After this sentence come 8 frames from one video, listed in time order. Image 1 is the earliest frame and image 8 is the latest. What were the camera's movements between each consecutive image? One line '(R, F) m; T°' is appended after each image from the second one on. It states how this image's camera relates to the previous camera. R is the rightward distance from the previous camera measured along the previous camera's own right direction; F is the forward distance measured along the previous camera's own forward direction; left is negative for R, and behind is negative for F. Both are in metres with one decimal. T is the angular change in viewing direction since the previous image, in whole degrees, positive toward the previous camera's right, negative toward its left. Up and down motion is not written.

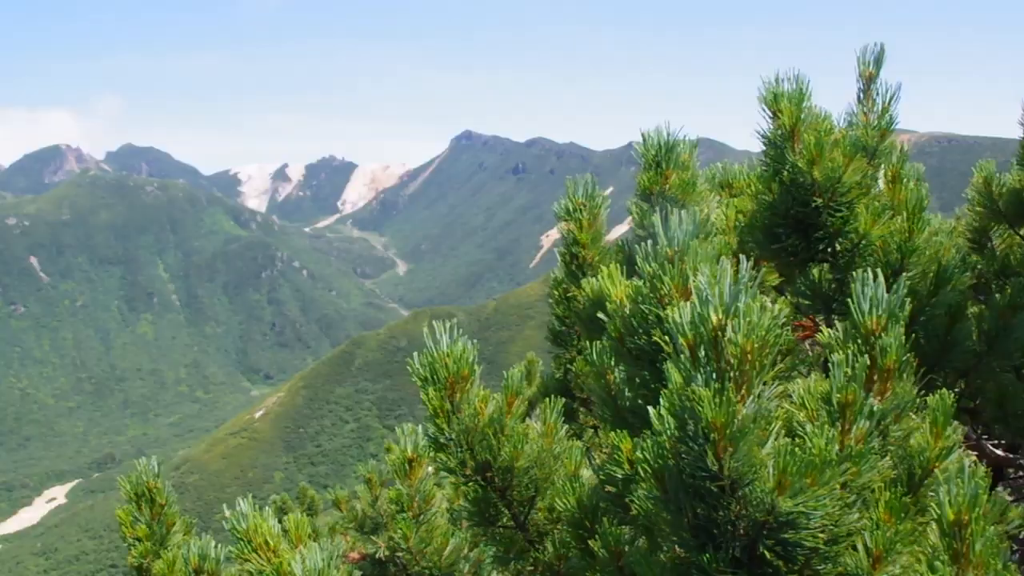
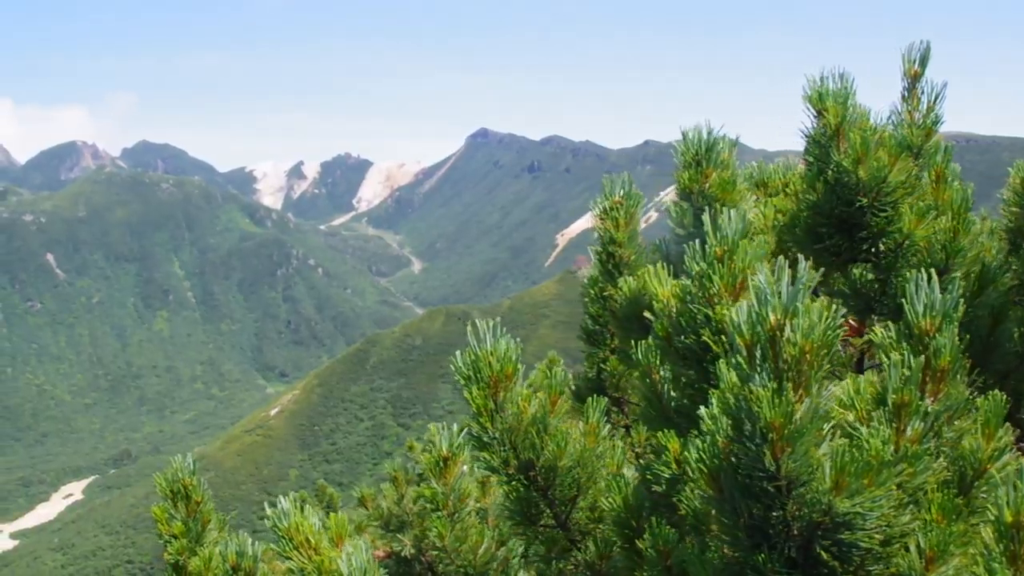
(-0.4, 0.0) m; 0°
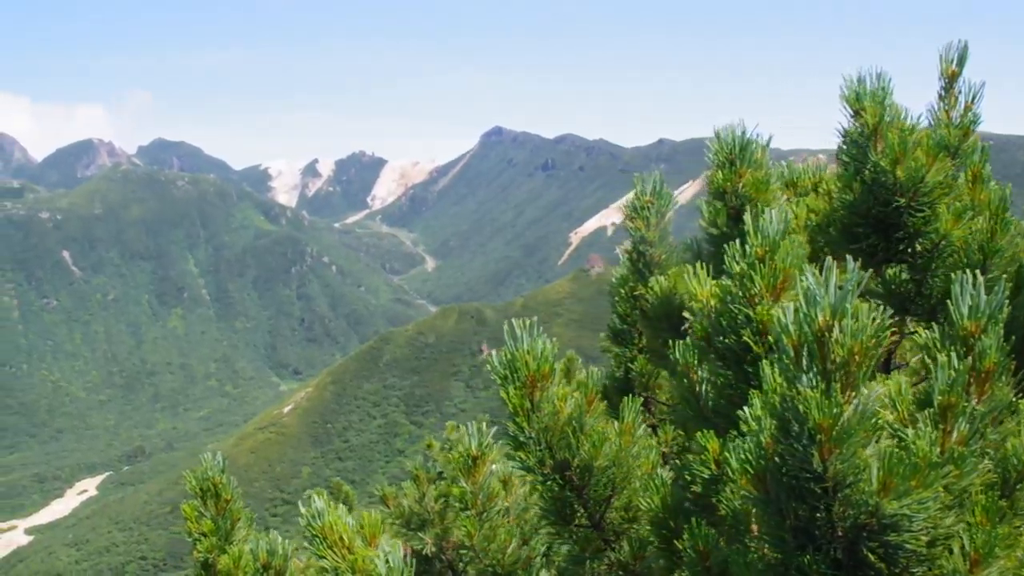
(-0.3, 0.0) m; 0°
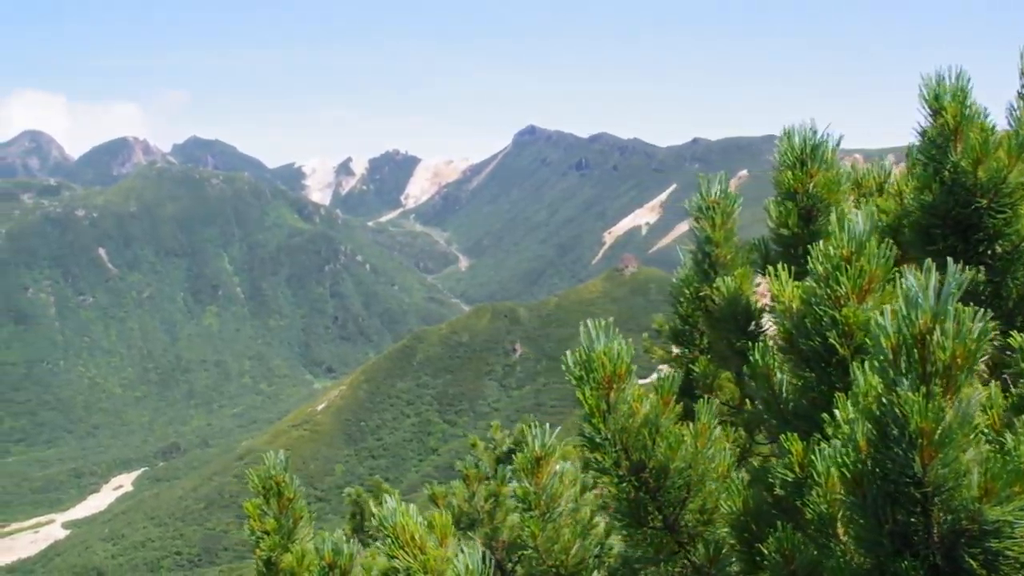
(-0.6, +0.1) m; -1°
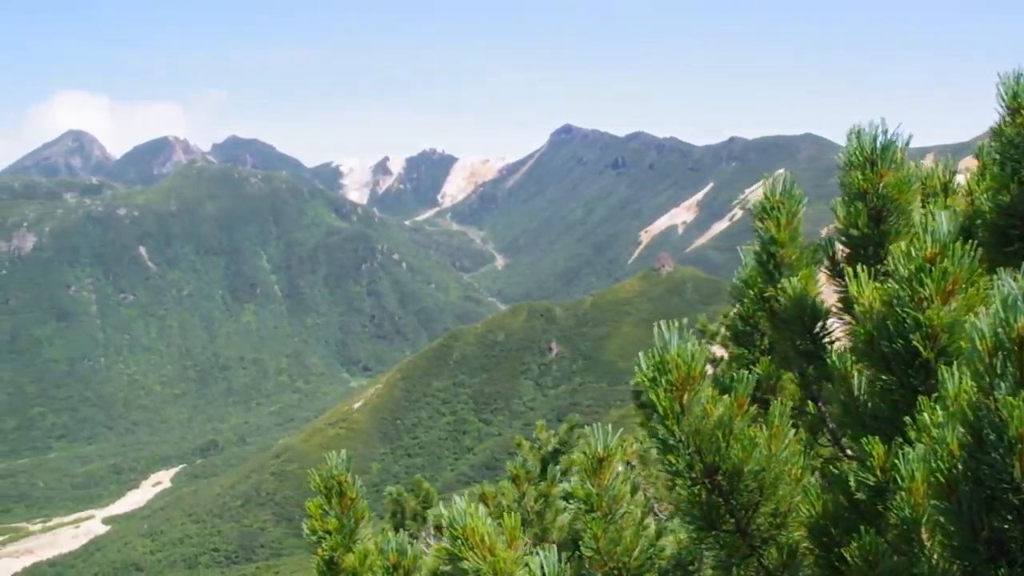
(-0.5, 0.0) m; -2°
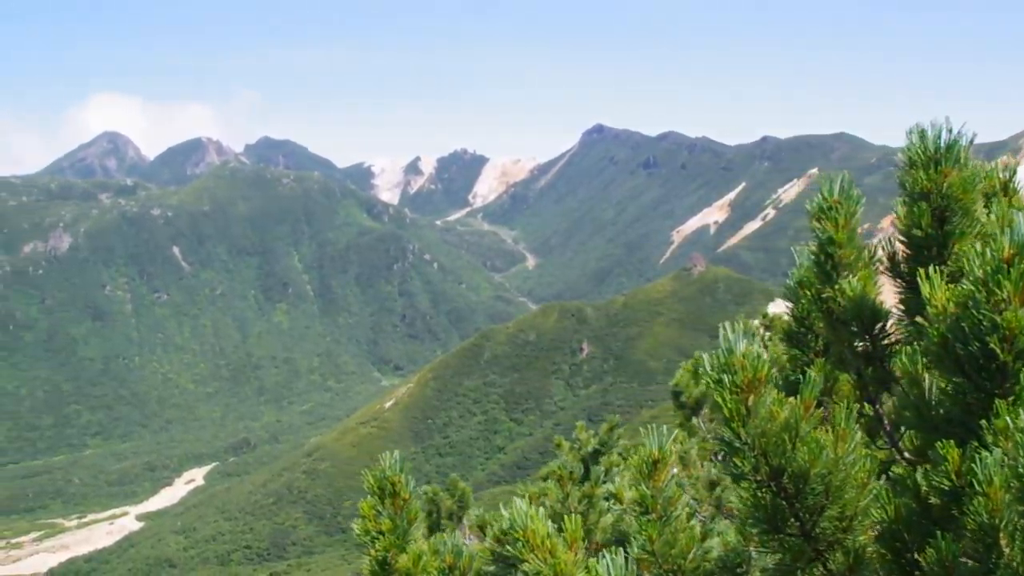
(-0.5, +0.1) m; -1°
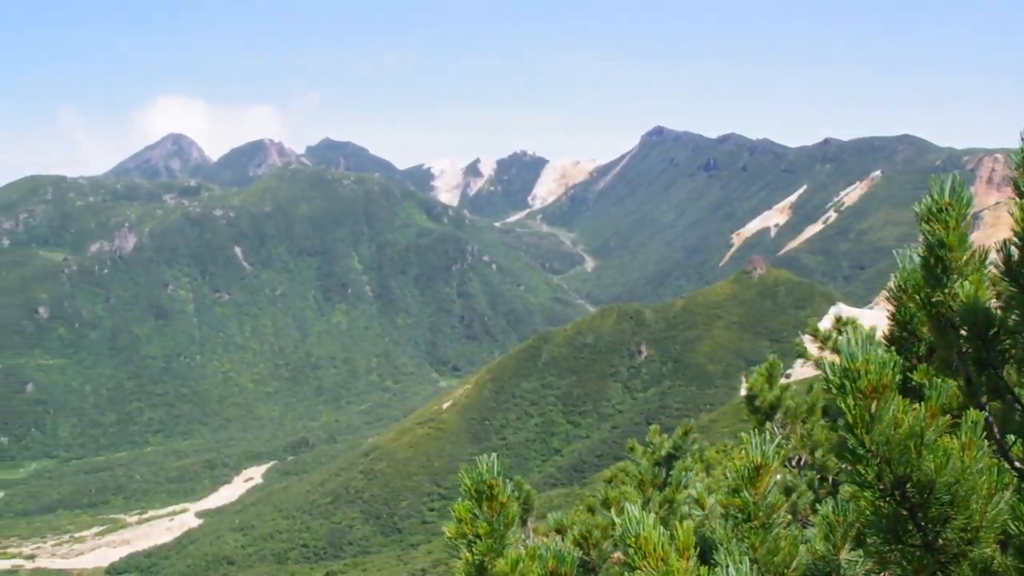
(-0.8, +0.1) m; -2°
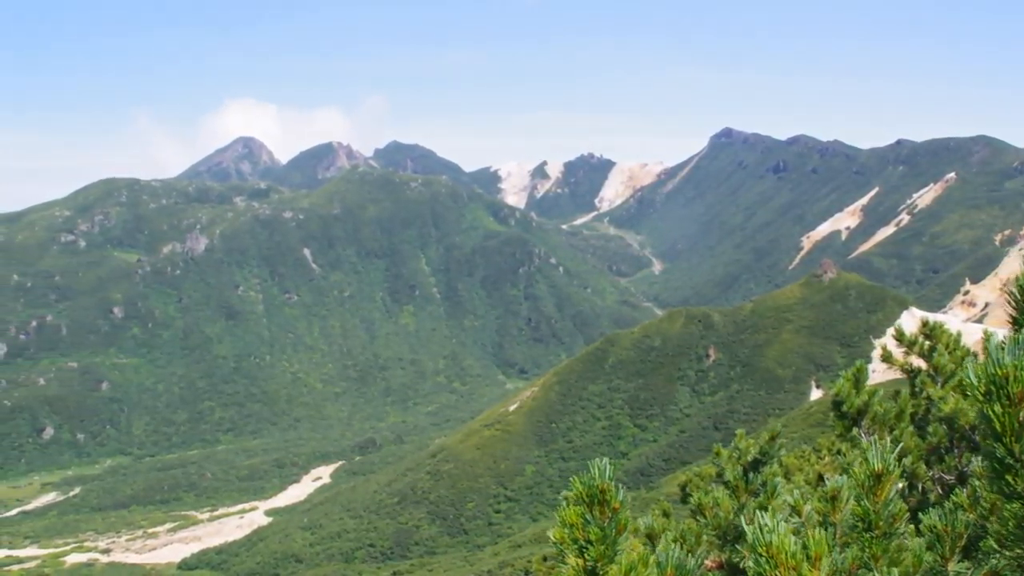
(-0.9, -0.1) m; -3°
